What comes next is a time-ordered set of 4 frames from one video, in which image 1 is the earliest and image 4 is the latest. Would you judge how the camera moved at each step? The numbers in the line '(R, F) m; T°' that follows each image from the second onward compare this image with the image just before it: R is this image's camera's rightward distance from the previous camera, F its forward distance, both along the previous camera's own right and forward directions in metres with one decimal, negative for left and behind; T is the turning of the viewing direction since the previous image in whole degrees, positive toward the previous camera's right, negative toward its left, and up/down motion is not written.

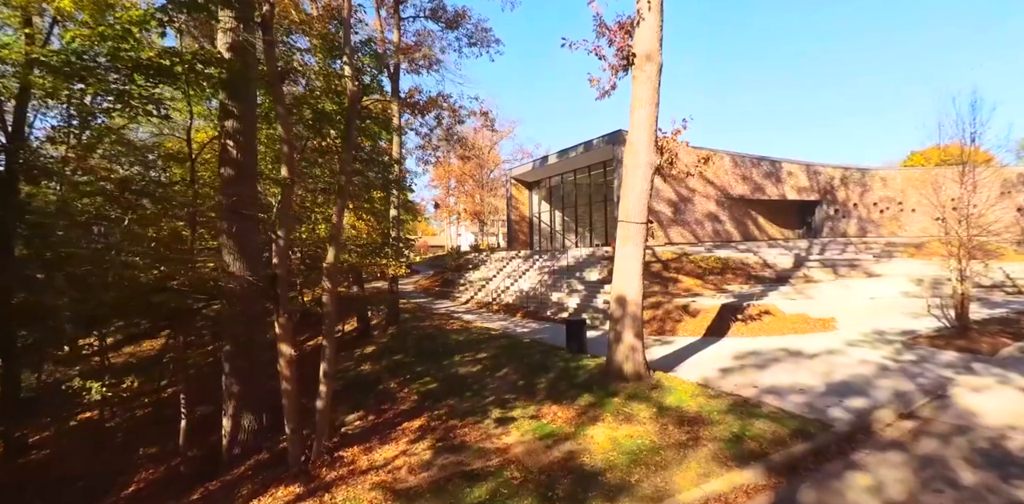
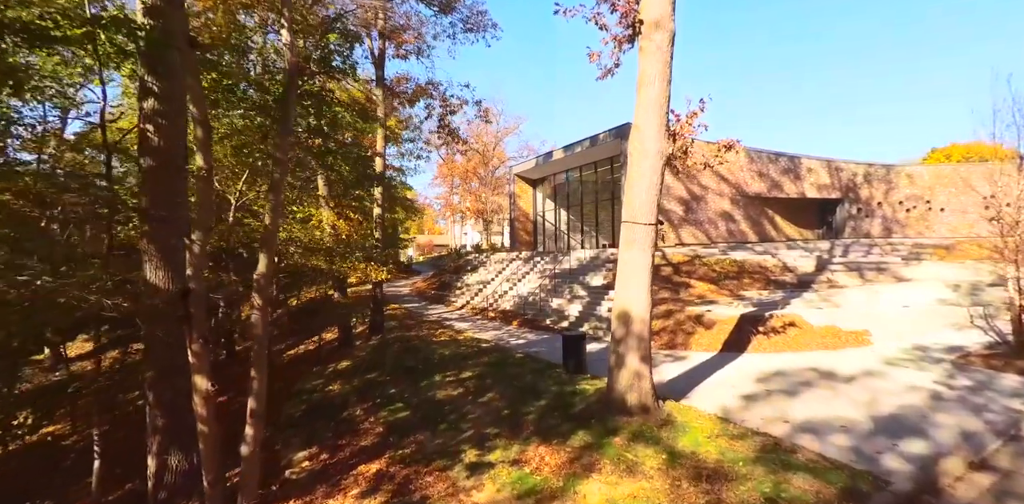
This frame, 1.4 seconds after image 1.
(+0.4, +1.2) m; -1°
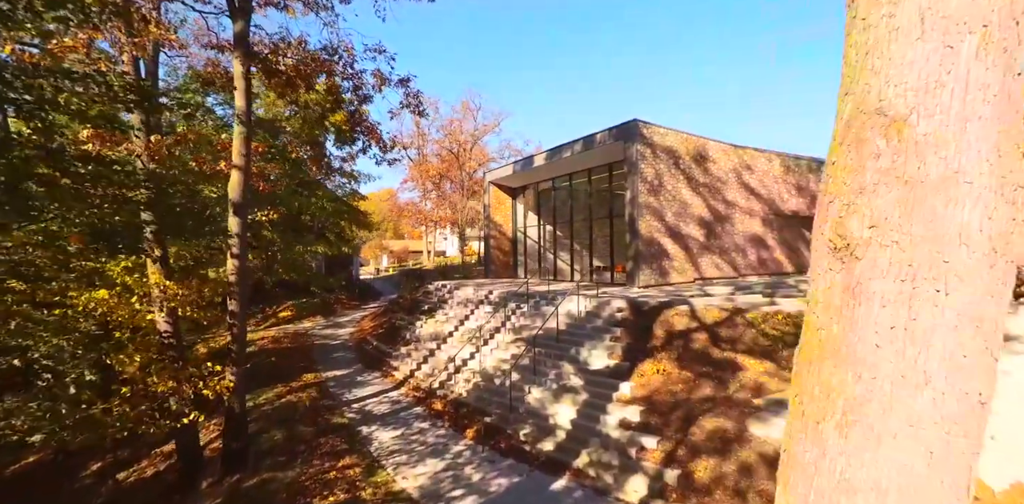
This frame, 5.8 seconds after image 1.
(+0.6, +4.9) m; +1°
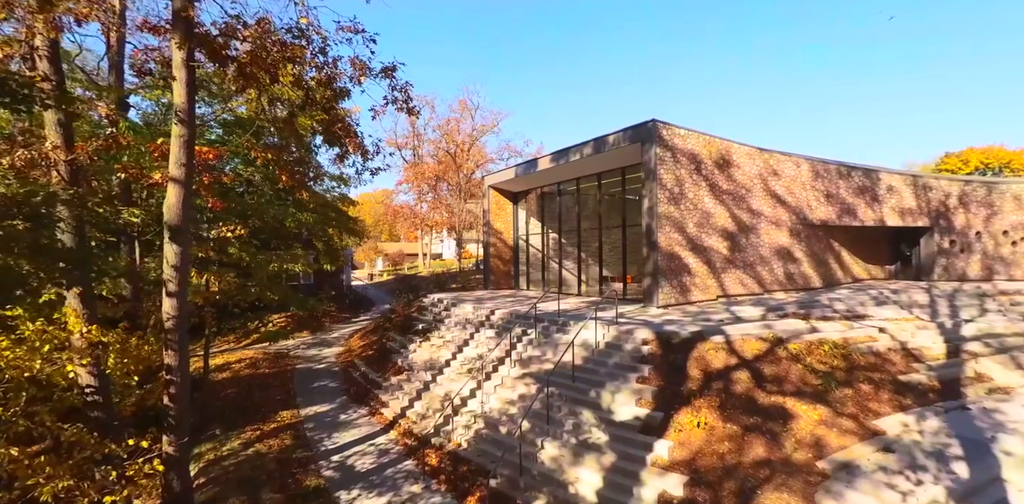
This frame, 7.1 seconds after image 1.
(-0.2, +1.5) m; 0°
